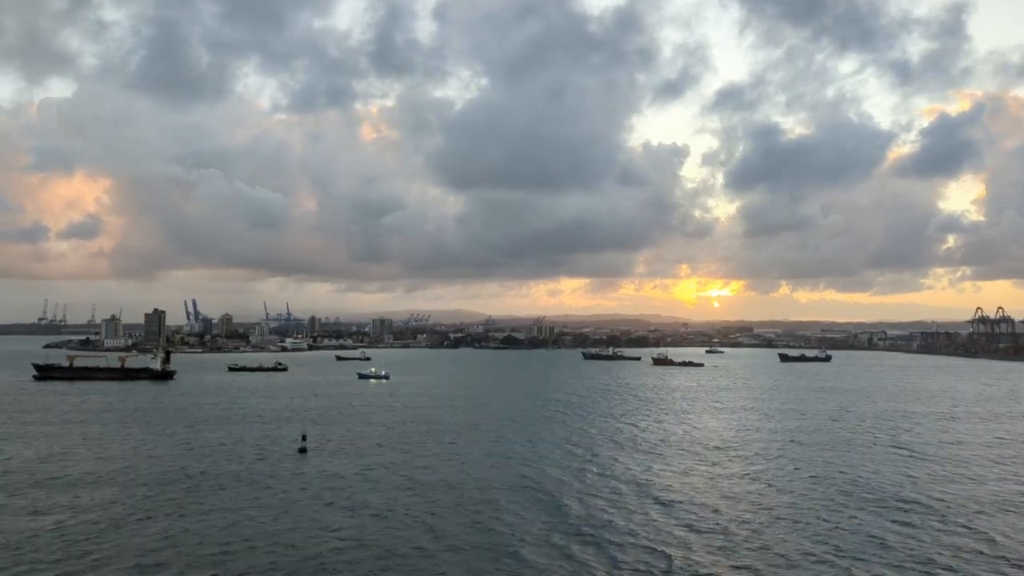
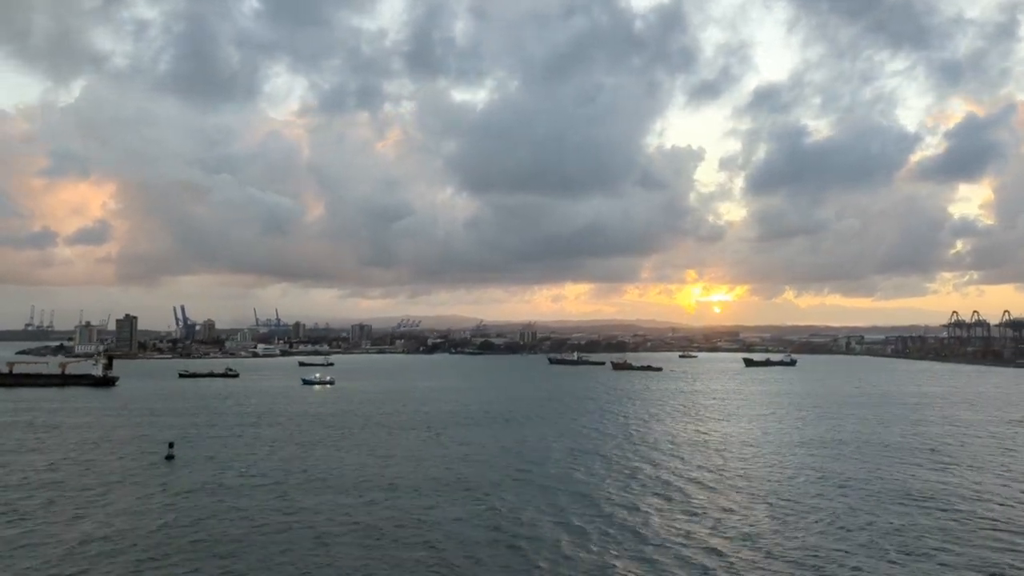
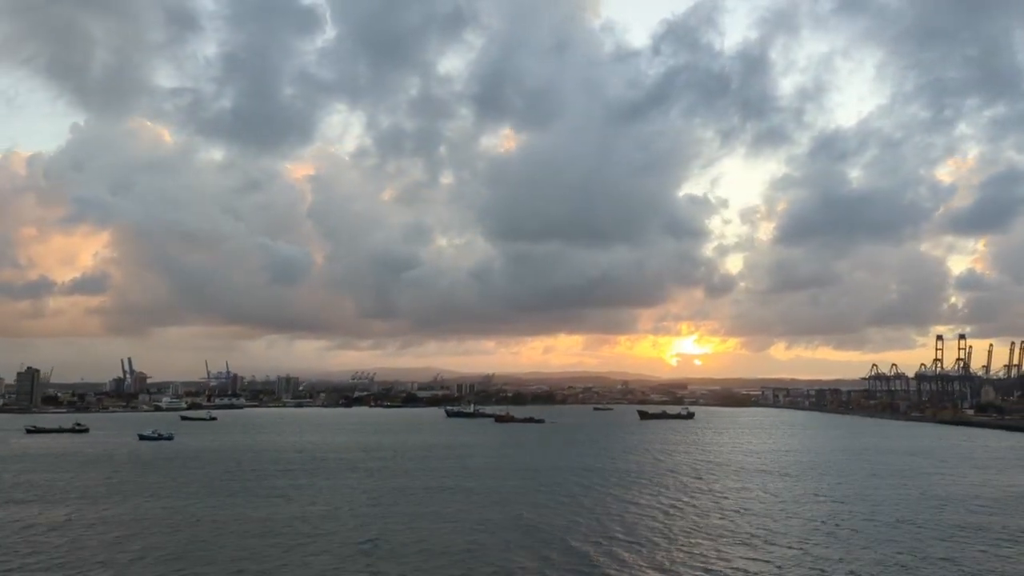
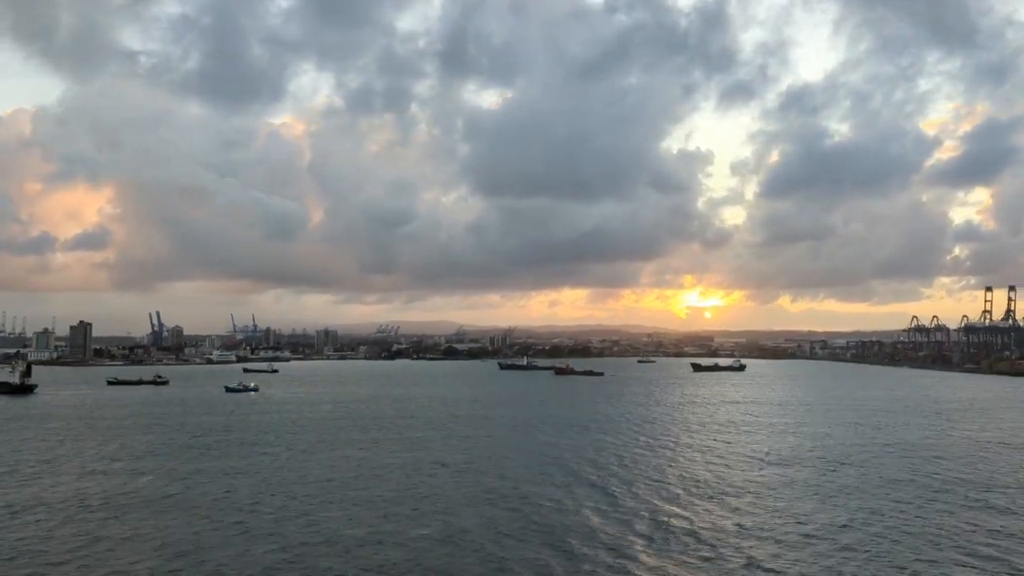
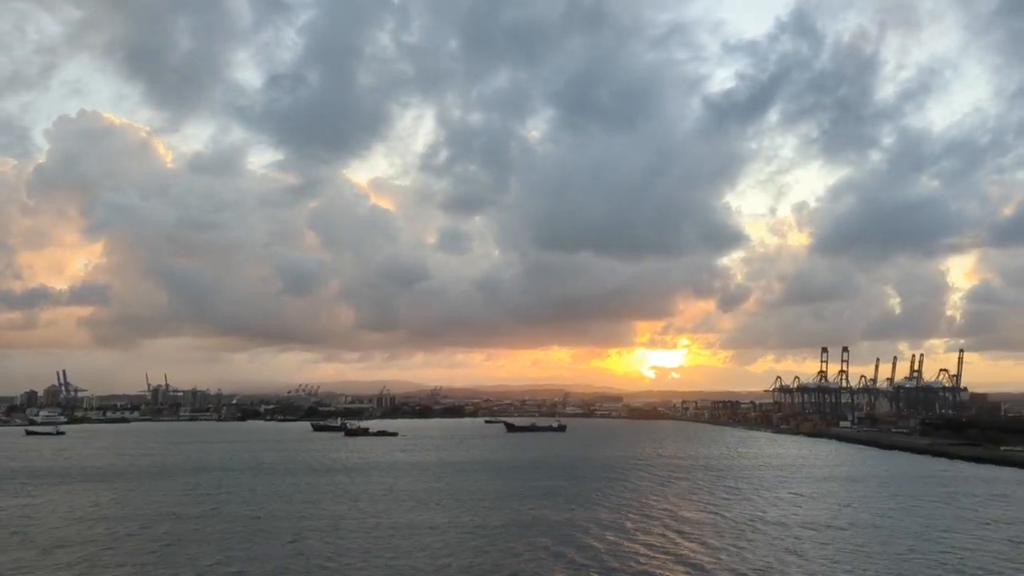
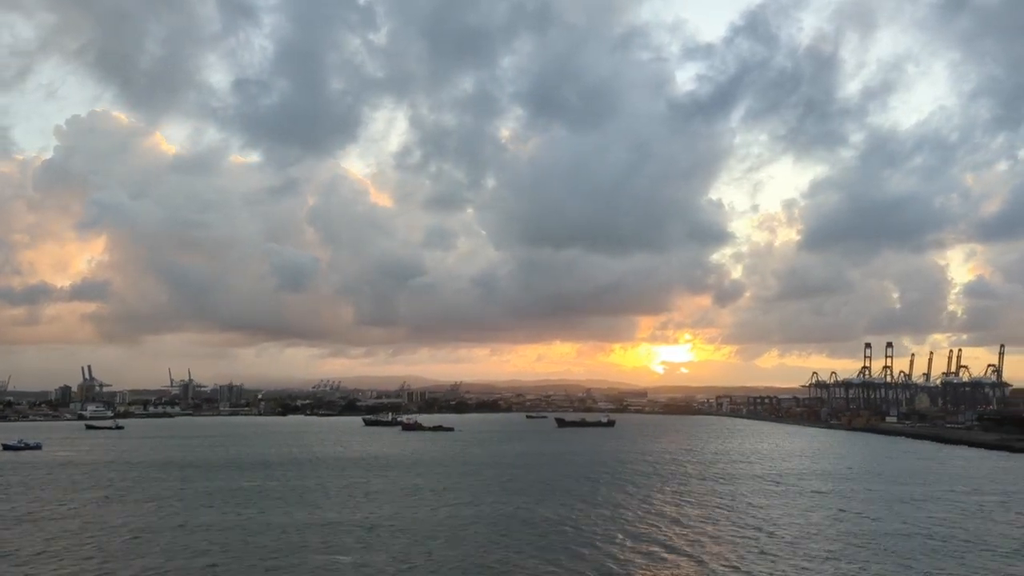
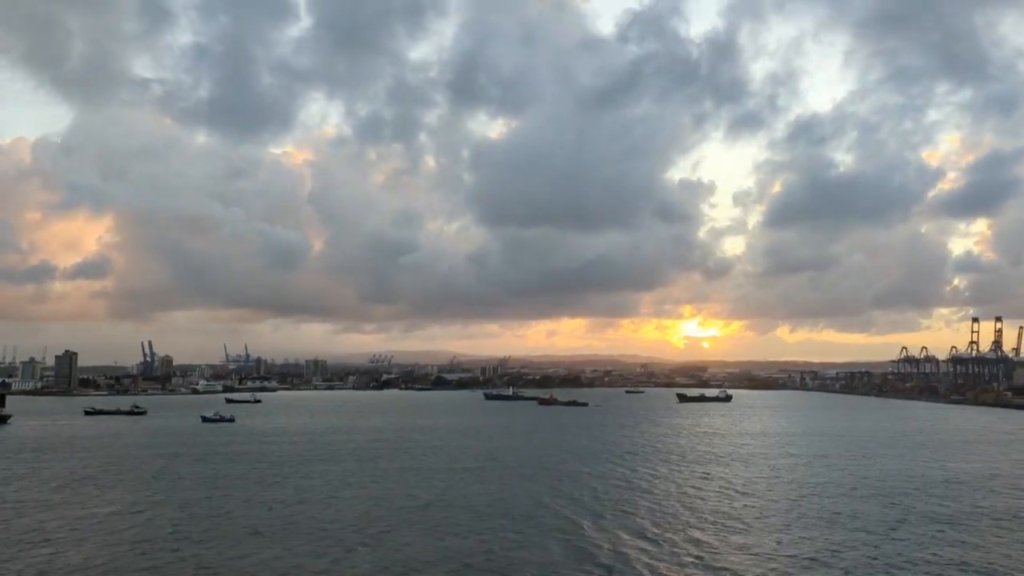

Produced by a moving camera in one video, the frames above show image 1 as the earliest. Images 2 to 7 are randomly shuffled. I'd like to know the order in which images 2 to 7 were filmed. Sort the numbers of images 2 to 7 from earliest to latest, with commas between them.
2, 4, 7, 3, 6, 5
